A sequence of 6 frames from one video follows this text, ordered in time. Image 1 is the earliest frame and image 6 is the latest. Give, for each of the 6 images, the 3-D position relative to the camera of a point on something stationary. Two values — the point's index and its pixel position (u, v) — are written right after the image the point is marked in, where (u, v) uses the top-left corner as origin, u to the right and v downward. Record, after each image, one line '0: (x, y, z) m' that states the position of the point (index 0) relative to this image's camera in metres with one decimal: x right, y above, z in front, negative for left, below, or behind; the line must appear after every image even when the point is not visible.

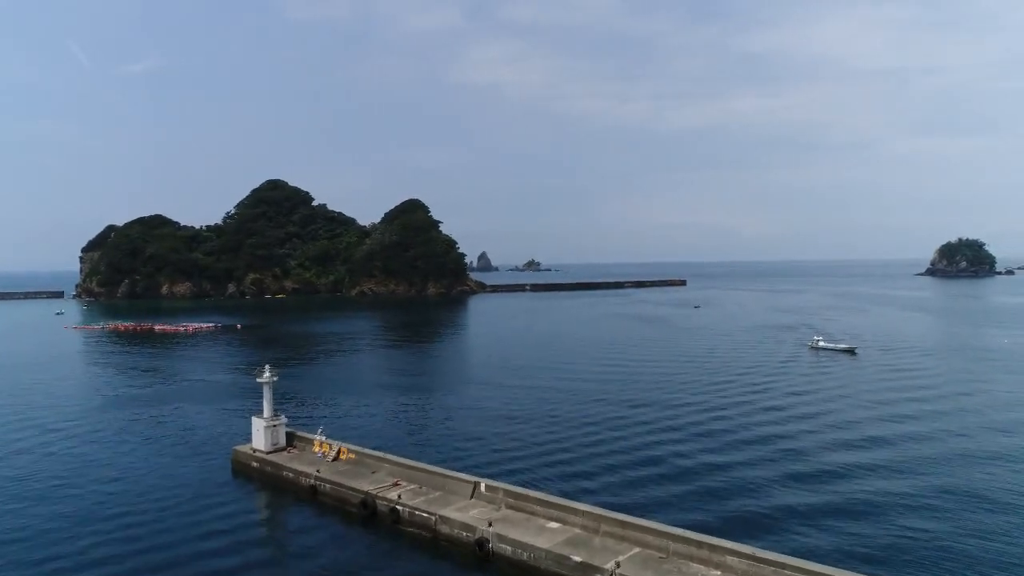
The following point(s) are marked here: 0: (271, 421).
0: (-6.7, -3.7, +17.8) m
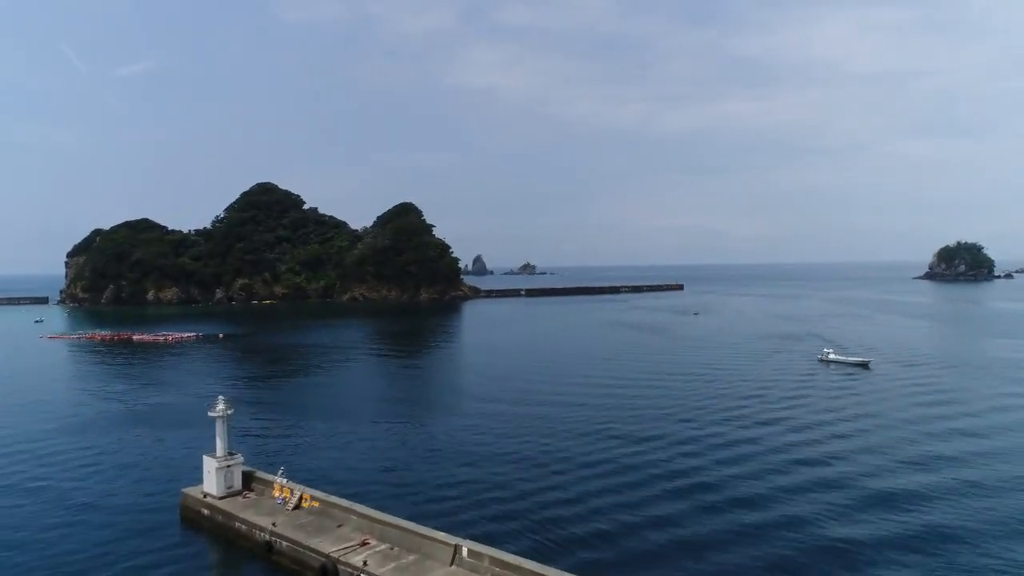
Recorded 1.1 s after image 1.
0: (-6.9, -4.2, +15.4) m
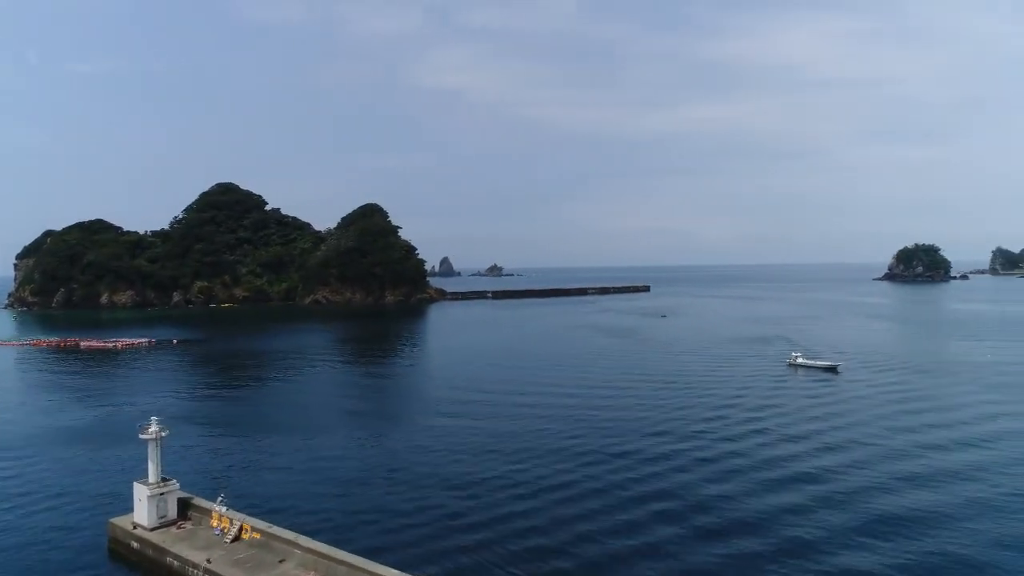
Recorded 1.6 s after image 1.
0: (-7.8, -4.4, +14.0) m
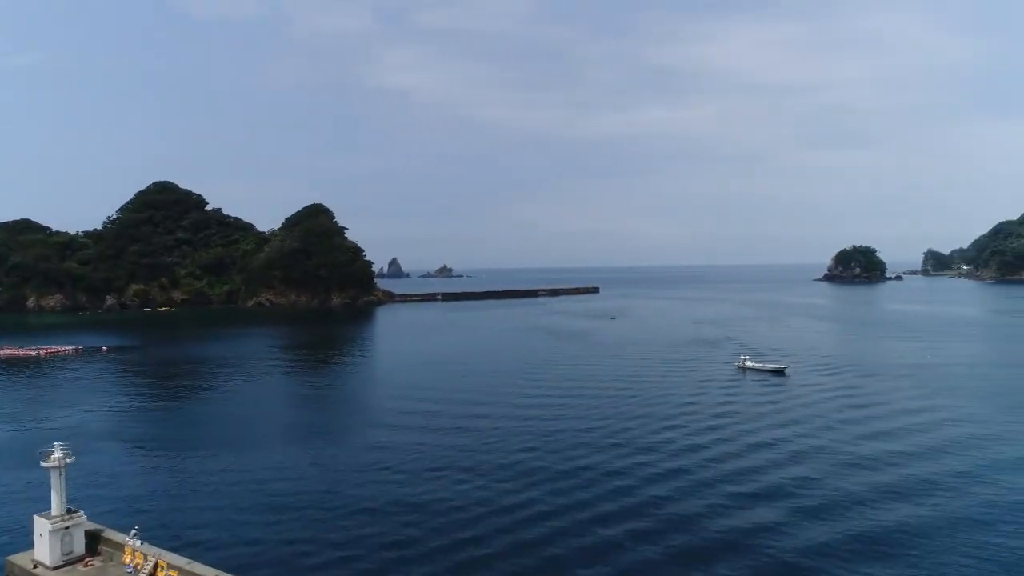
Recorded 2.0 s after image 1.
0: (-8.8, -4.6, +12.5) m
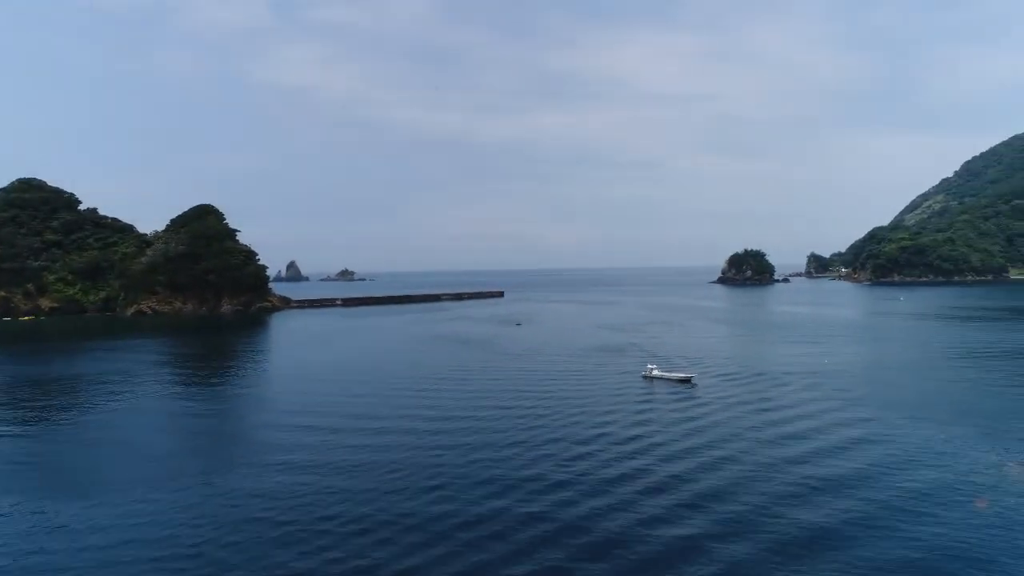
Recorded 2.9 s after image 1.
0: (-10.5, -5.0, +9.5) m
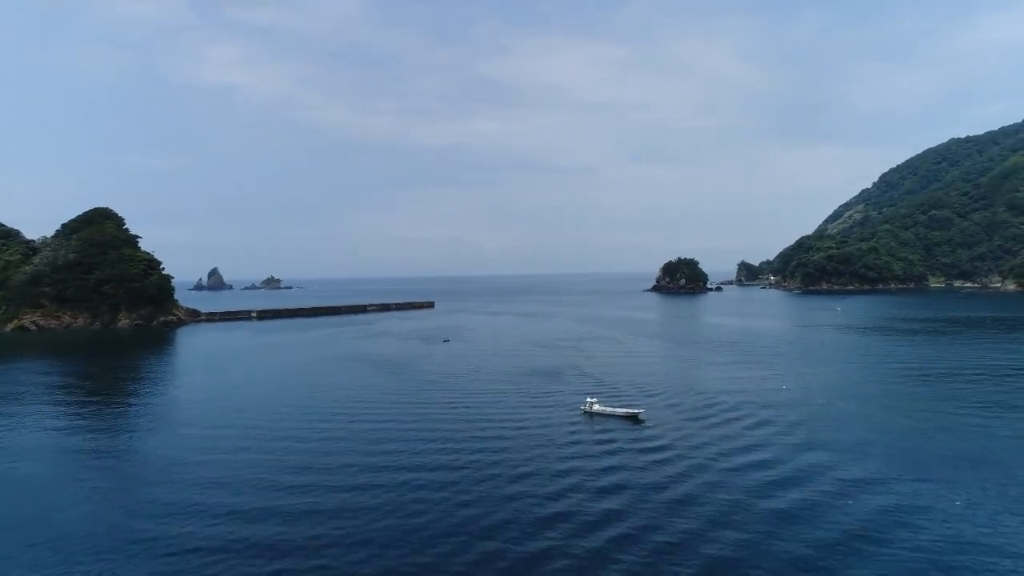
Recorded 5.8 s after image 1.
0: (-11.5, -5.8, +3.8) m
